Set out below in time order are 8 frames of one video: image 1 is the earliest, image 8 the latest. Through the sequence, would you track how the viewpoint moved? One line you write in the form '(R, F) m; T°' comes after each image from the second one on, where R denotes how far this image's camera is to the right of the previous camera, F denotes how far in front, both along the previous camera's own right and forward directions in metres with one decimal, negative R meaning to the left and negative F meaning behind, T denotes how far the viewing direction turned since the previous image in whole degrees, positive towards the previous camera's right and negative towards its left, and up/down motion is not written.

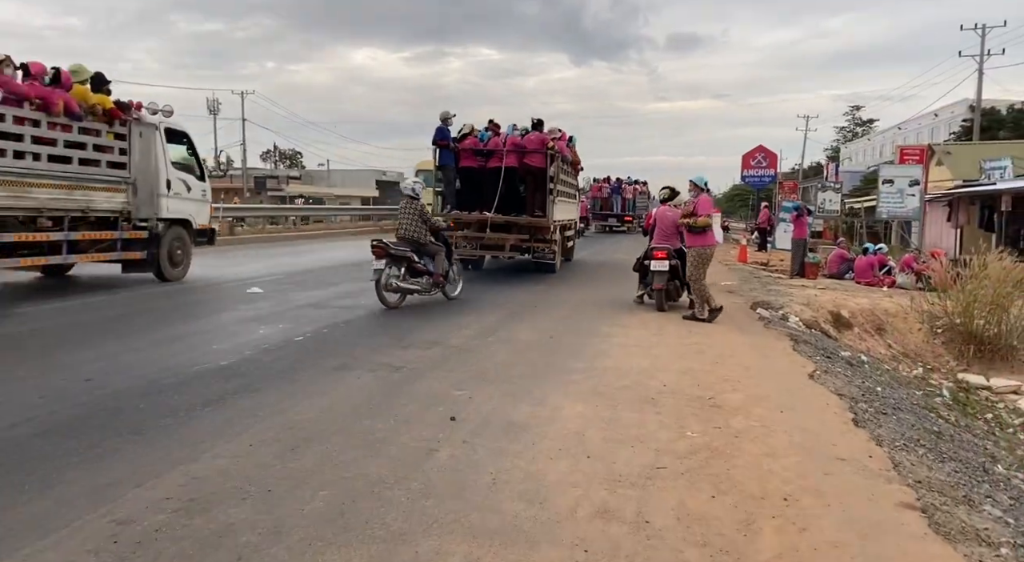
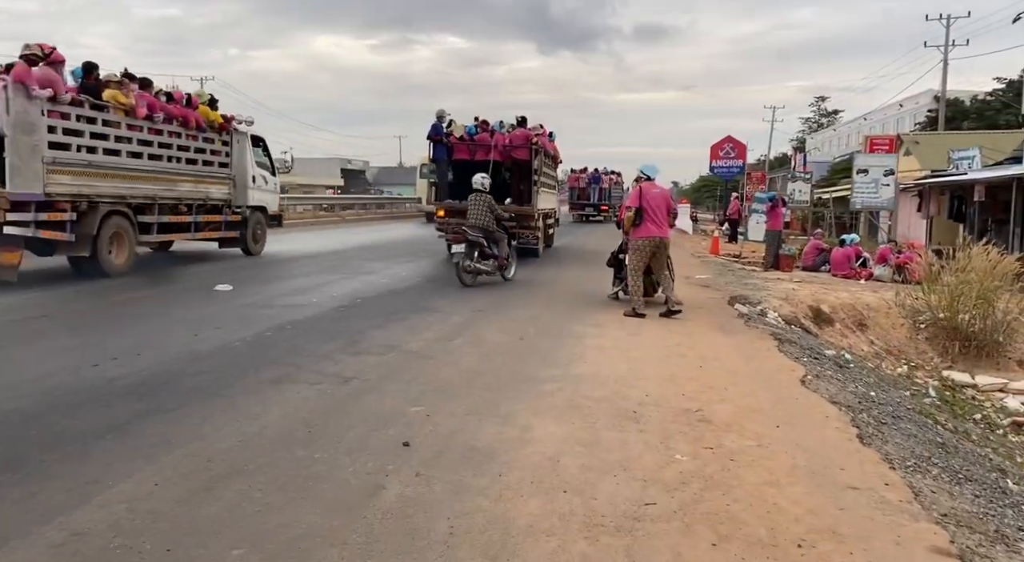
(0.0, +0.7) m; +2°
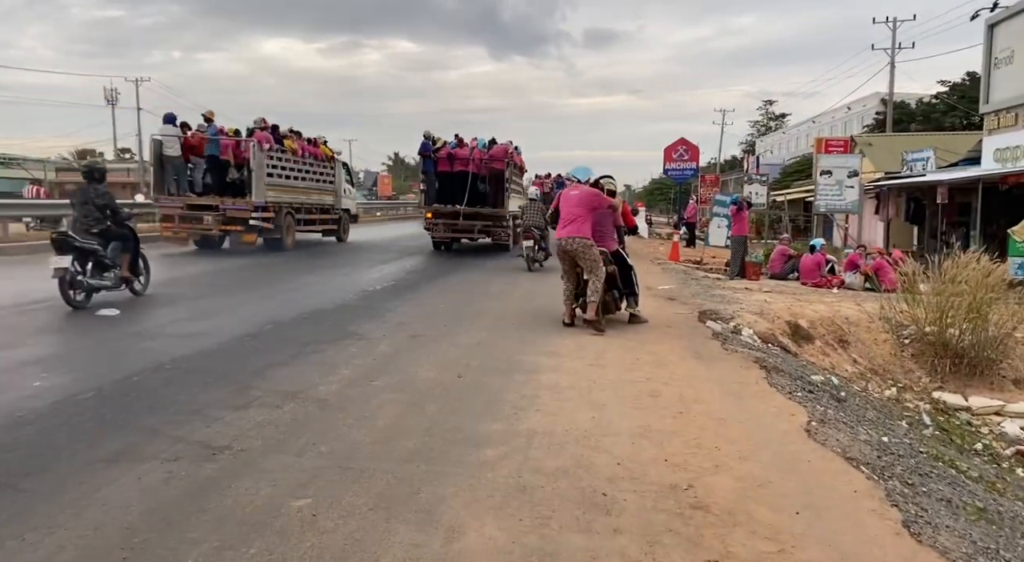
(+0.2, +1.4) m; +3°
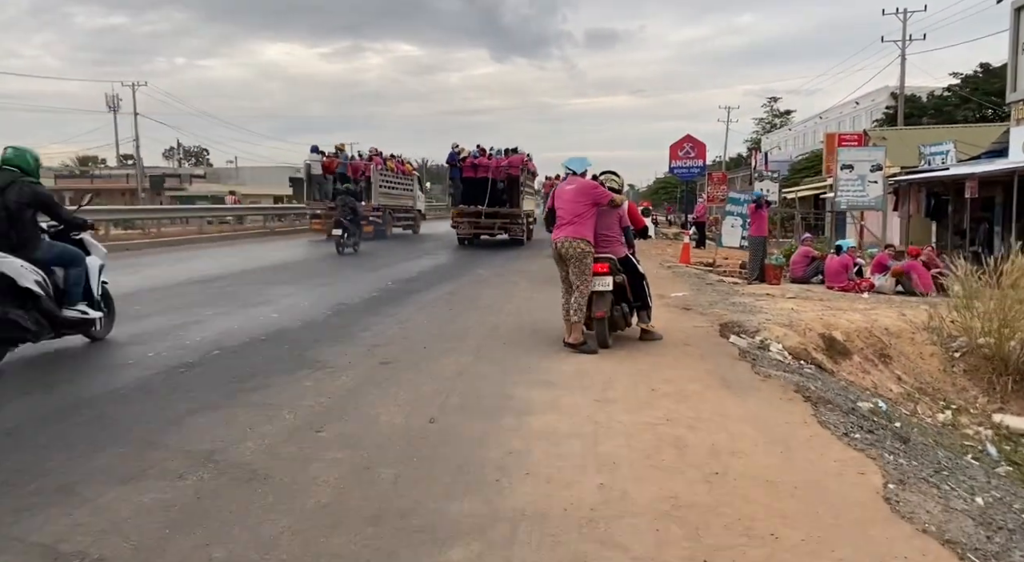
(+0.1, +1.3) m; 0°
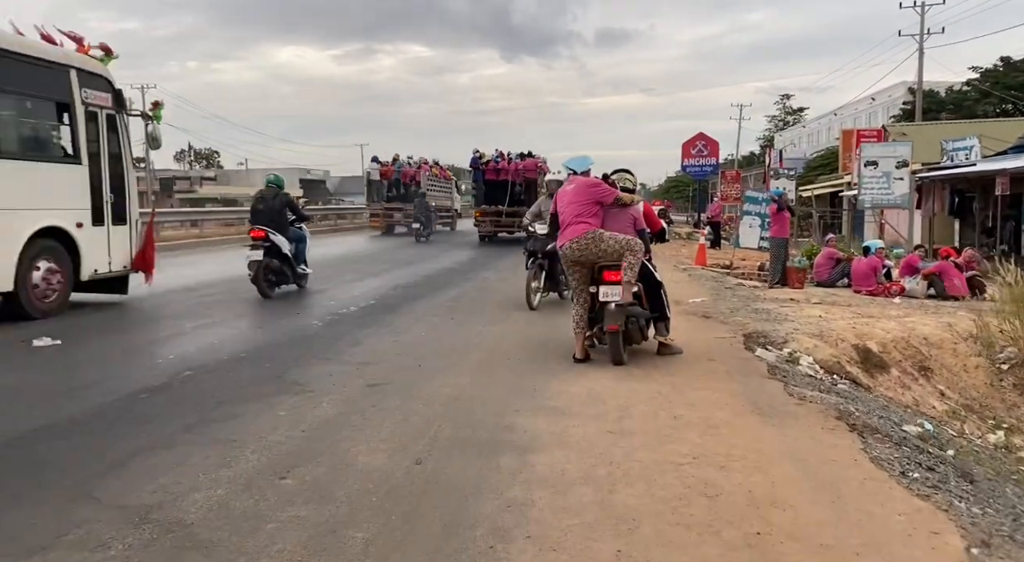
(+0.1, +0.7) m; -1°
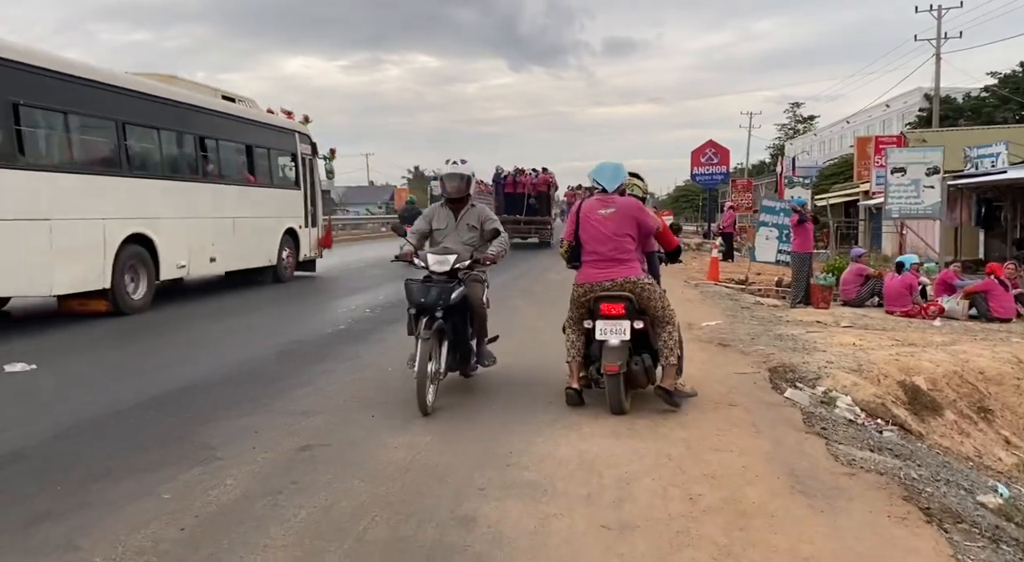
(+0.2, +1.3) m; -1°
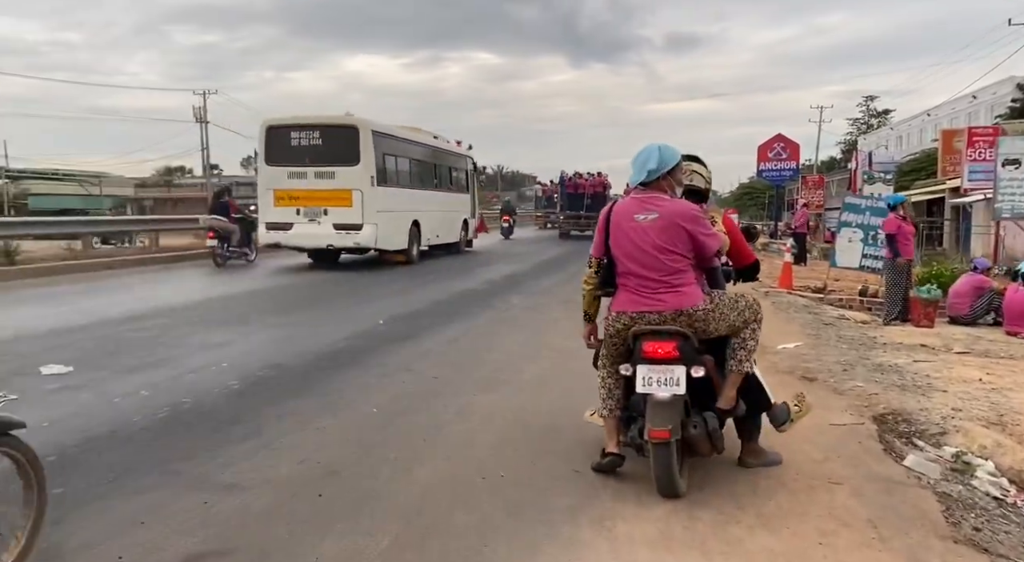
(+0.3, +1.7) m; -4°
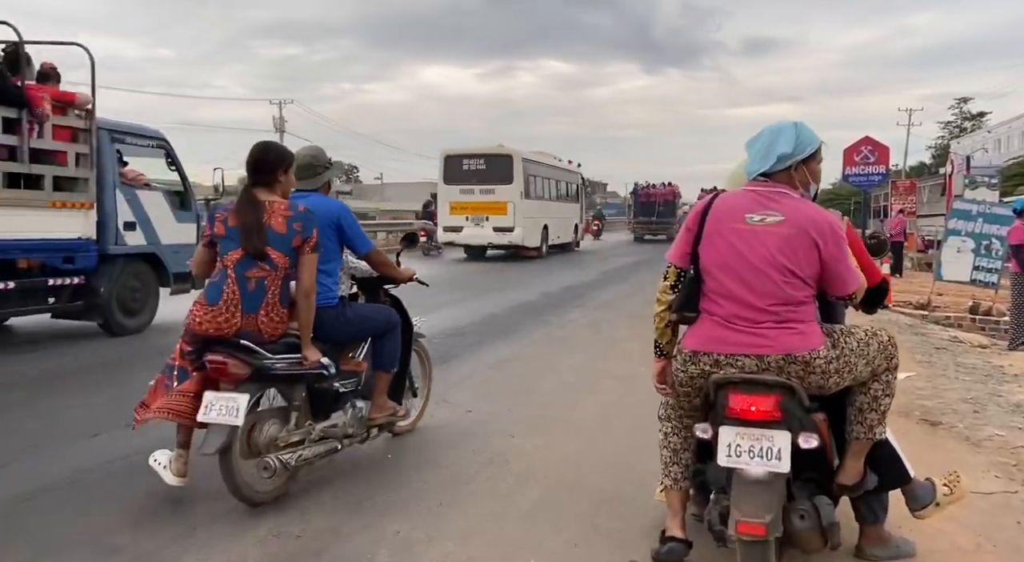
(+0.1, +1.1) m; -5°
